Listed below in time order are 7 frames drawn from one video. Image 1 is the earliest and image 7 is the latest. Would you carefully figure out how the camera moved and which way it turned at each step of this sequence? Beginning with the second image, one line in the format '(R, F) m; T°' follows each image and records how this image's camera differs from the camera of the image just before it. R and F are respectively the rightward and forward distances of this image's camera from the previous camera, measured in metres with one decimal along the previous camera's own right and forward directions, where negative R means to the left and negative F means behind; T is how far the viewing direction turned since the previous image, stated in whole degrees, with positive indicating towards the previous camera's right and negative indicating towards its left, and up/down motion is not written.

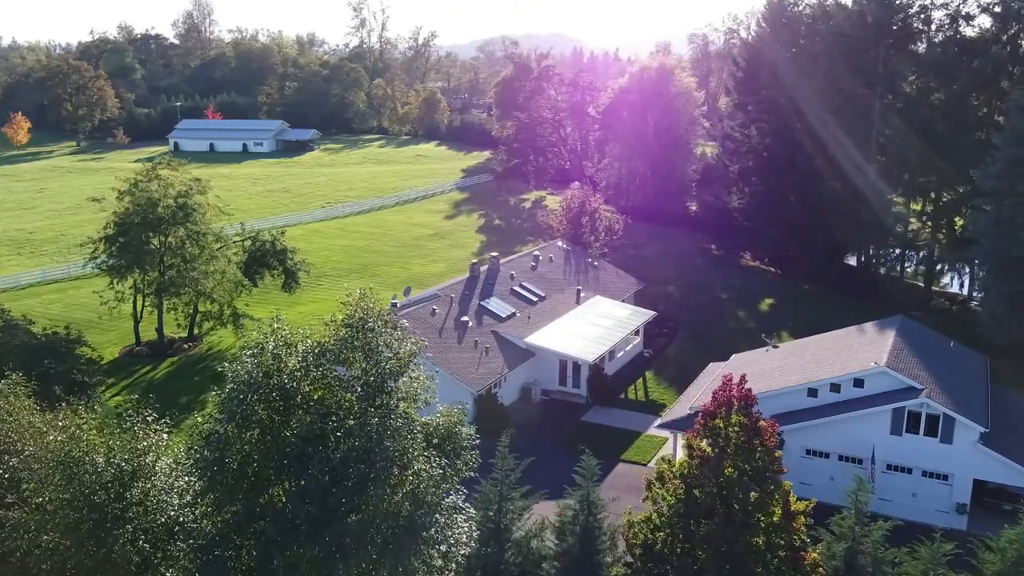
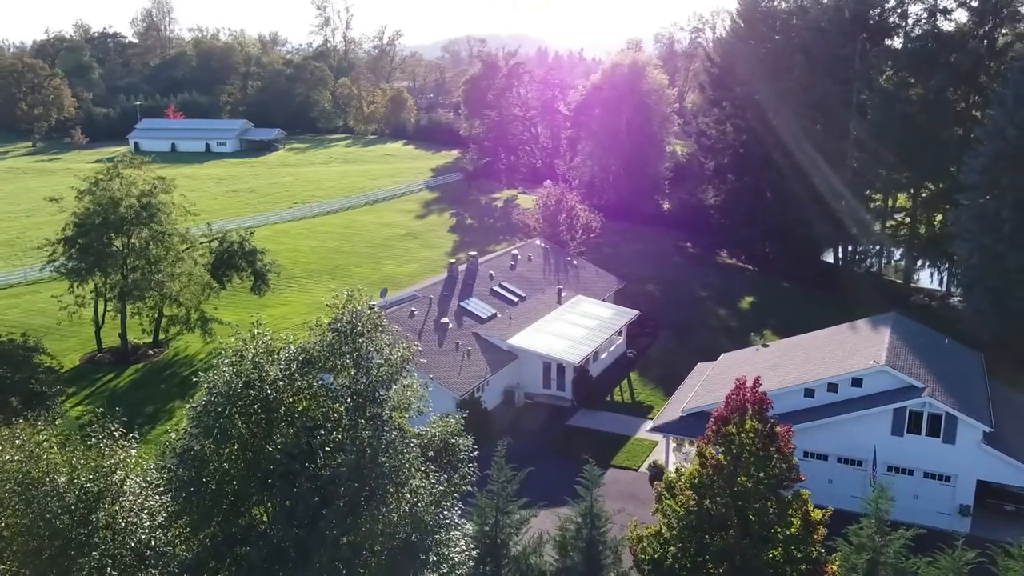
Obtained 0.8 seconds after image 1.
(-0.5, +1.0) m; +2°
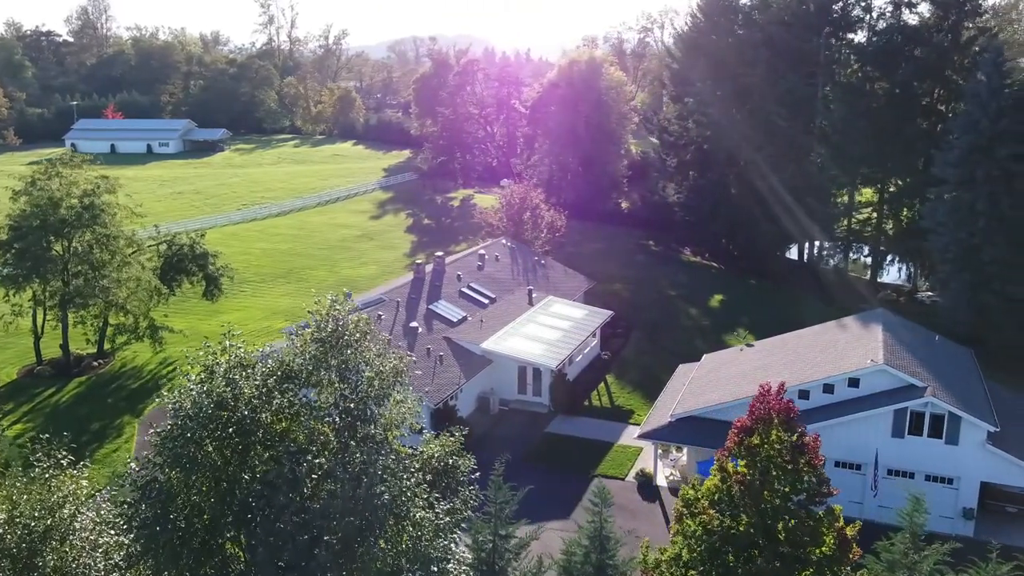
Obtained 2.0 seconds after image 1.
(-0.8, +1.4) m; +3°
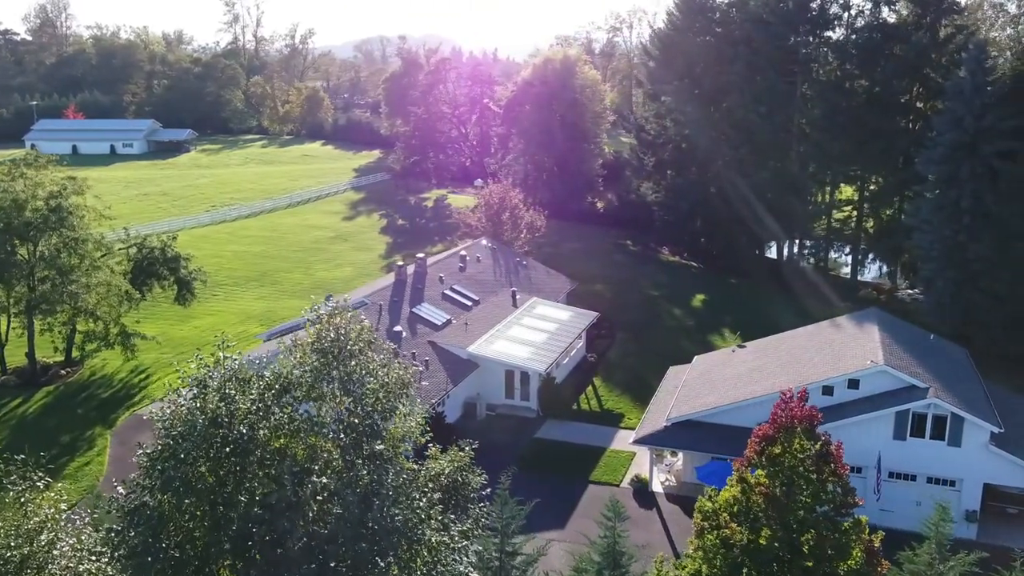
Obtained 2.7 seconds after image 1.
(-0.6, +0.7) m; +2°
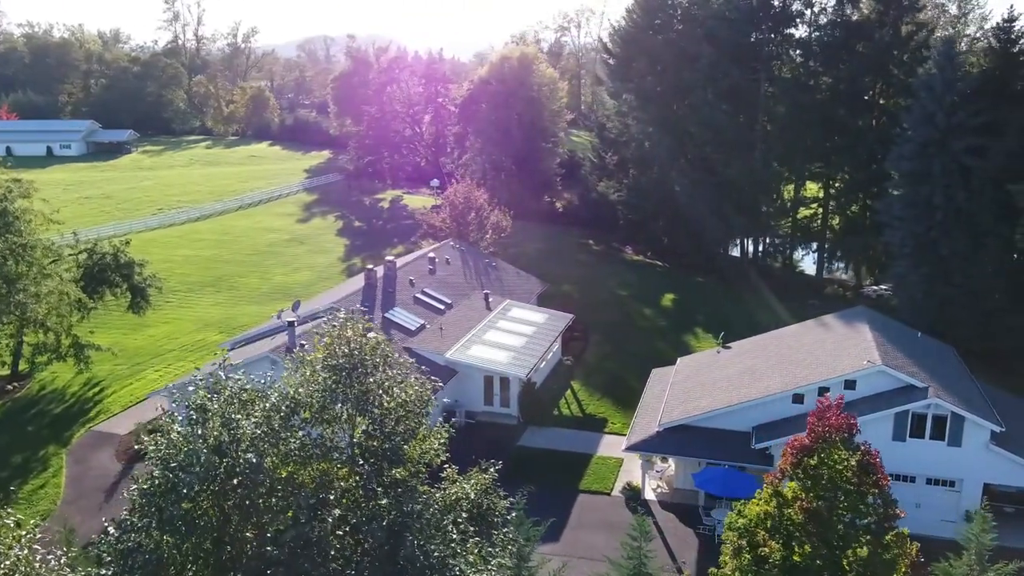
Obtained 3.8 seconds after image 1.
(-1.0, +0.9) m; +4°
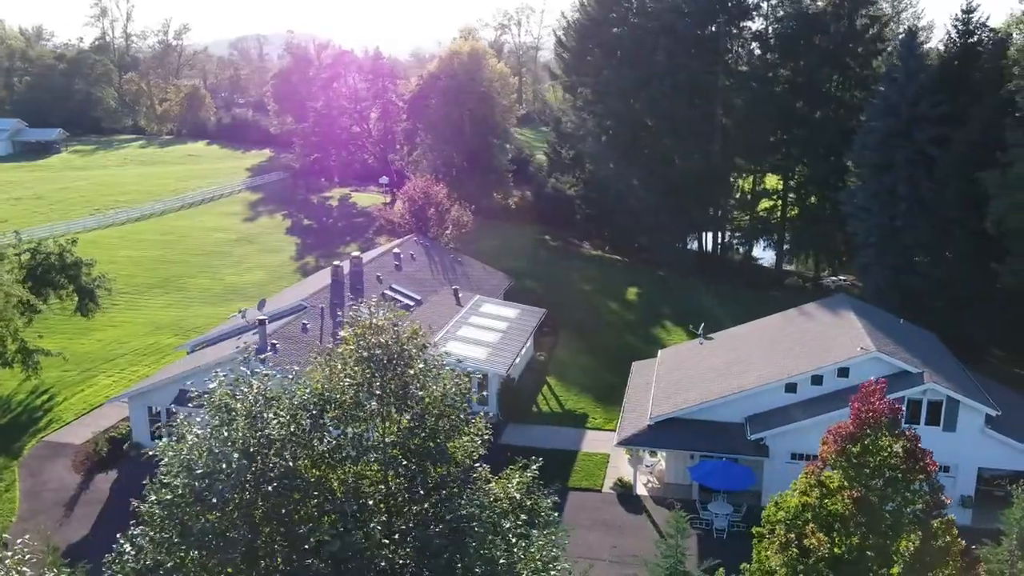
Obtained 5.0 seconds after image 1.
(-1.2, +0.8) m; +4°
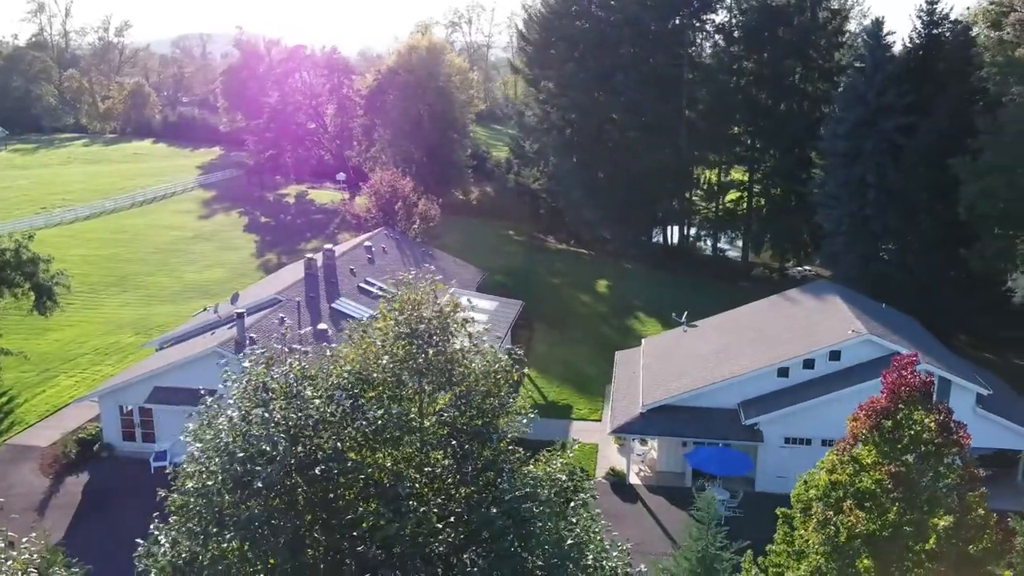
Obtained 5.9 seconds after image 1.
(-1.0, +0.4) m; +3°
